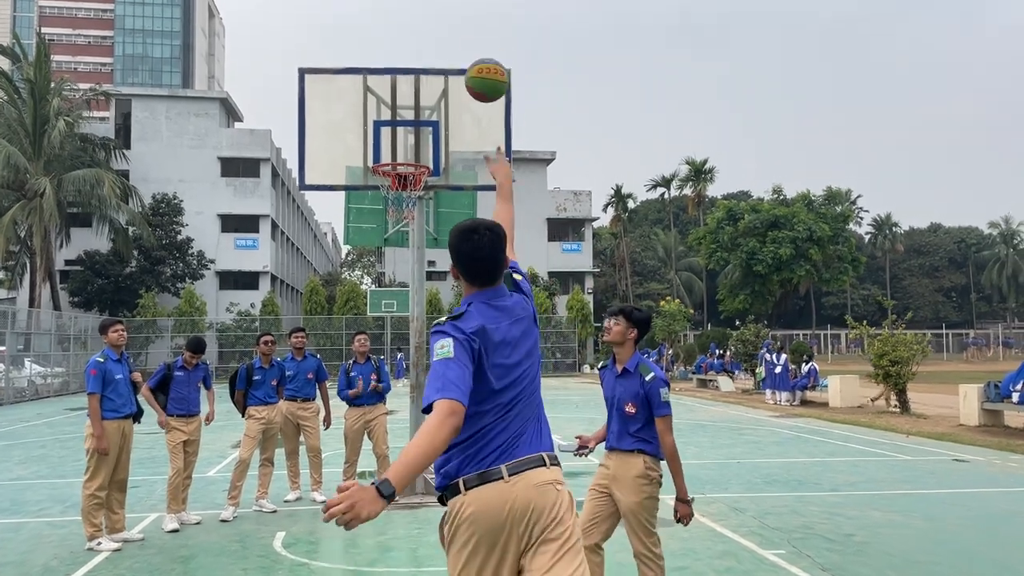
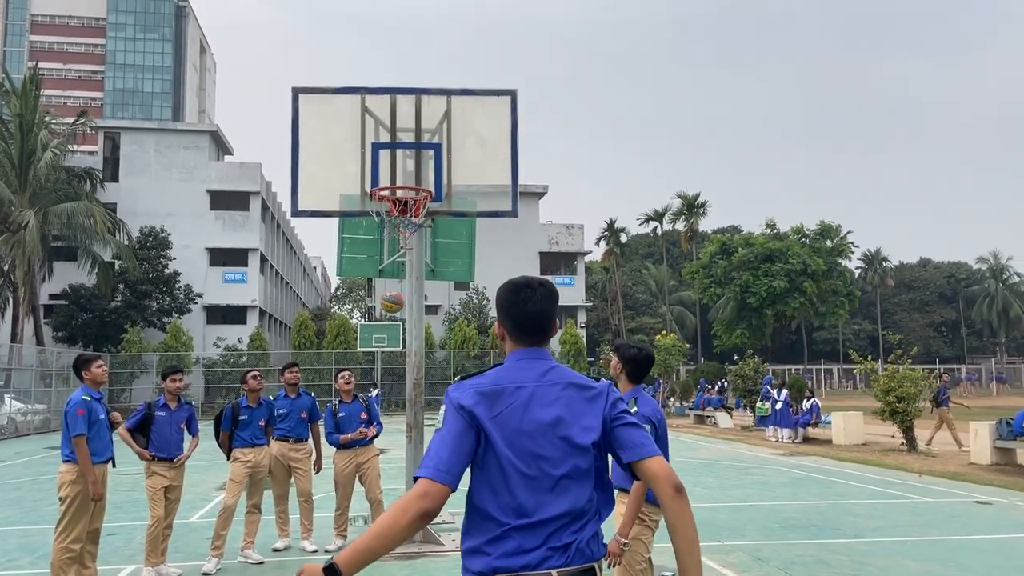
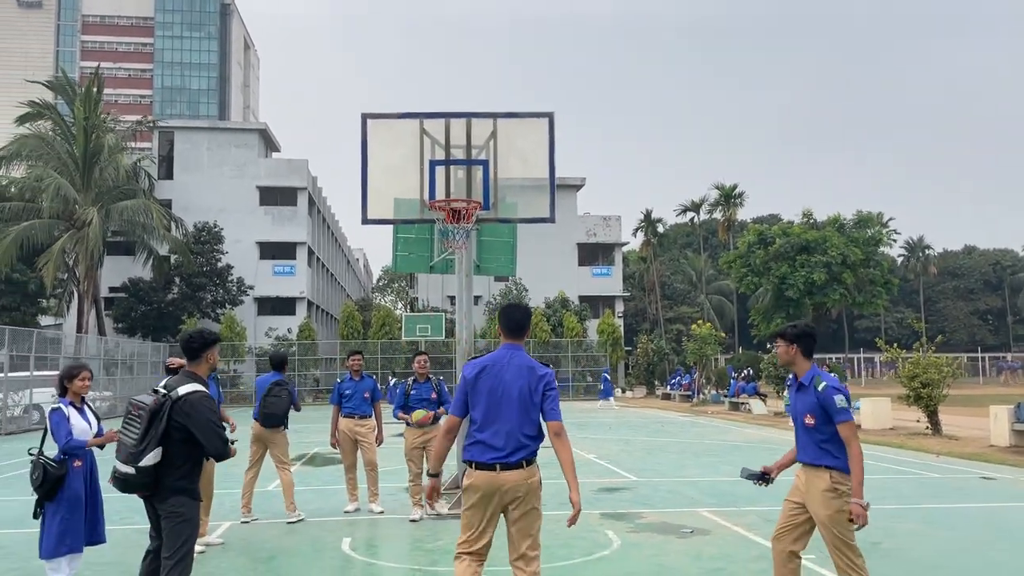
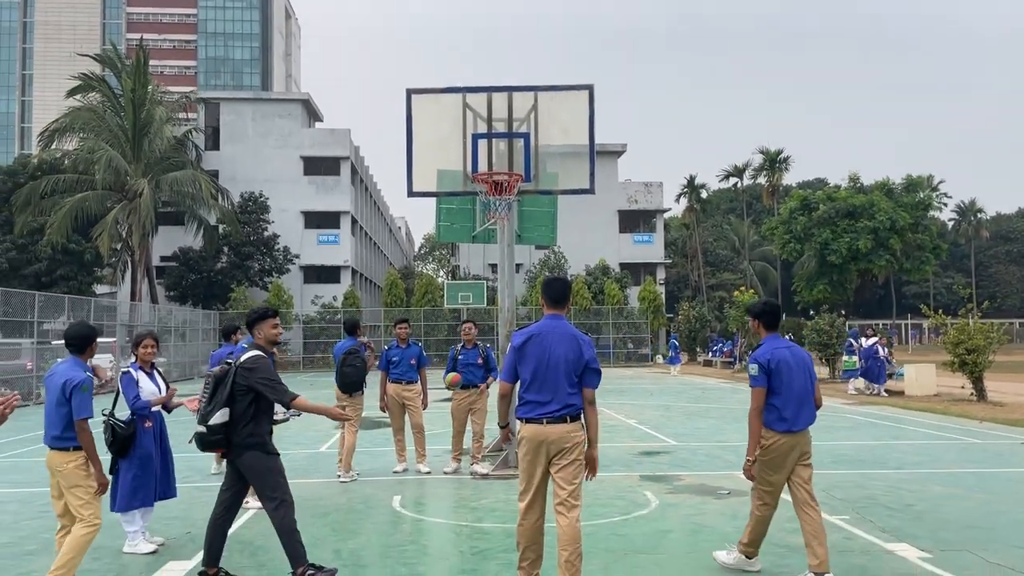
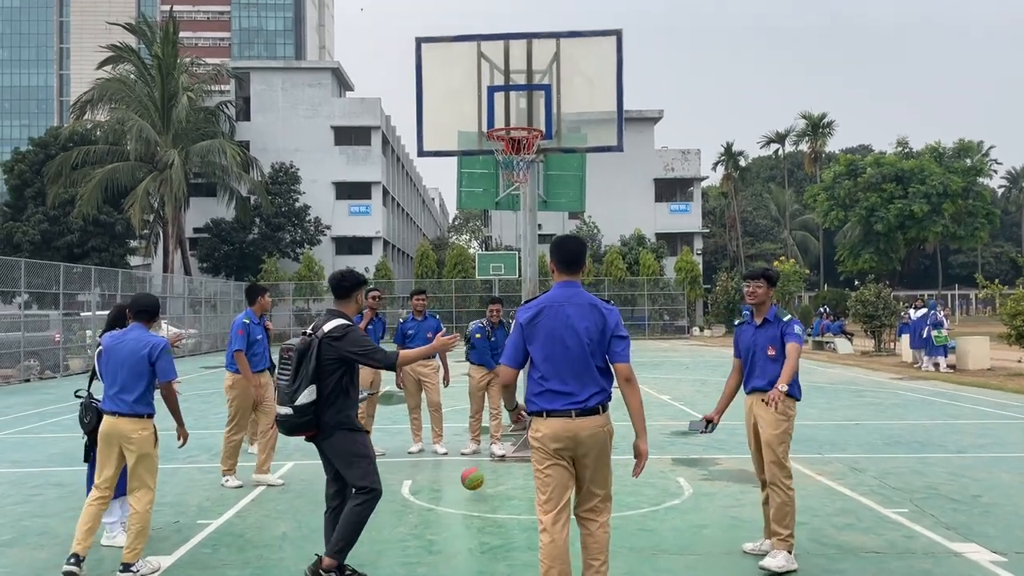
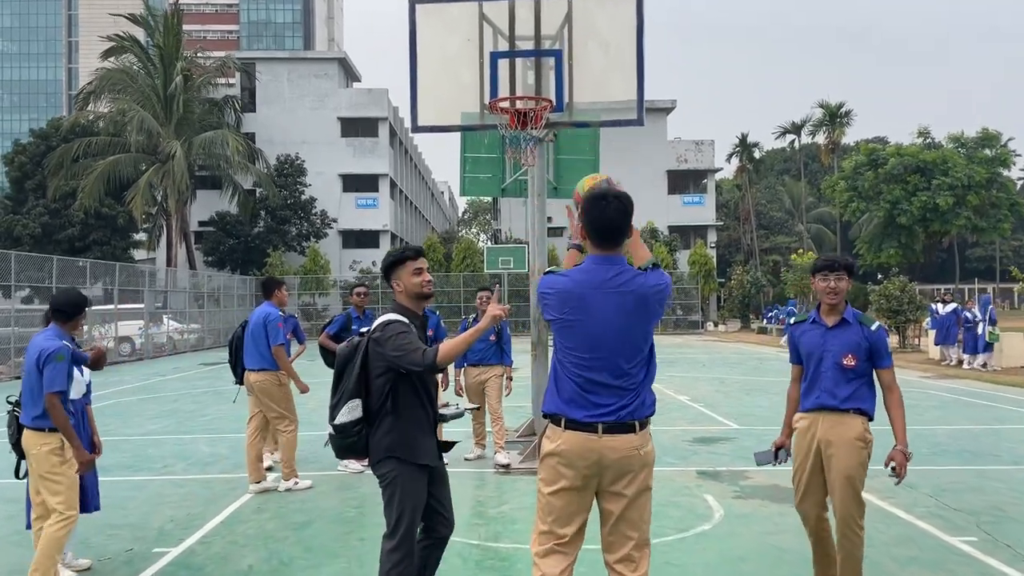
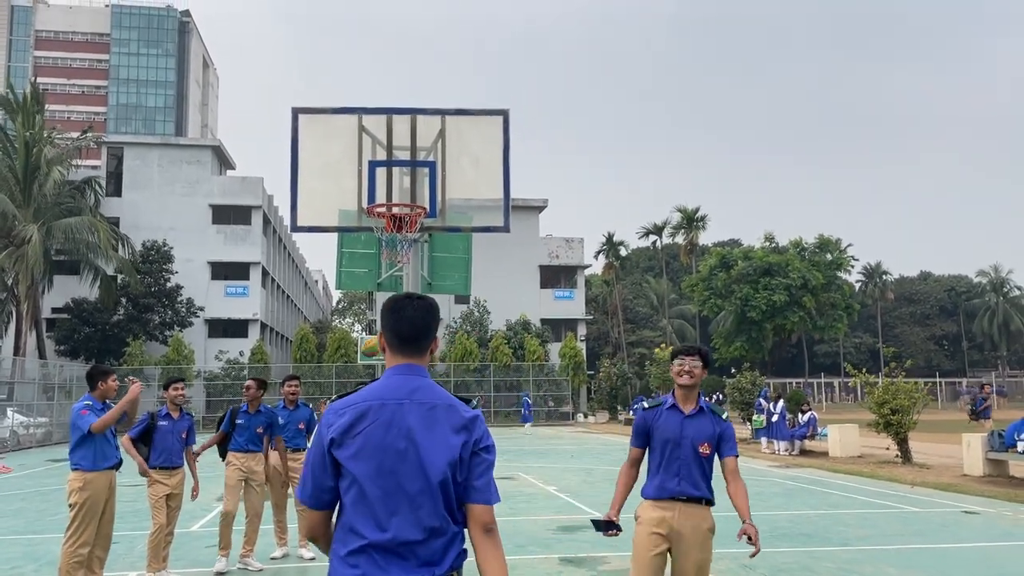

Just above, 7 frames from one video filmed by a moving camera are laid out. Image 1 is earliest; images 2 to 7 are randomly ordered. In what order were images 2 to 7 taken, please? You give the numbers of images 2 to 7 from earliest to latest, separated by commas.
2, 7, 3, 4, 5, 6
